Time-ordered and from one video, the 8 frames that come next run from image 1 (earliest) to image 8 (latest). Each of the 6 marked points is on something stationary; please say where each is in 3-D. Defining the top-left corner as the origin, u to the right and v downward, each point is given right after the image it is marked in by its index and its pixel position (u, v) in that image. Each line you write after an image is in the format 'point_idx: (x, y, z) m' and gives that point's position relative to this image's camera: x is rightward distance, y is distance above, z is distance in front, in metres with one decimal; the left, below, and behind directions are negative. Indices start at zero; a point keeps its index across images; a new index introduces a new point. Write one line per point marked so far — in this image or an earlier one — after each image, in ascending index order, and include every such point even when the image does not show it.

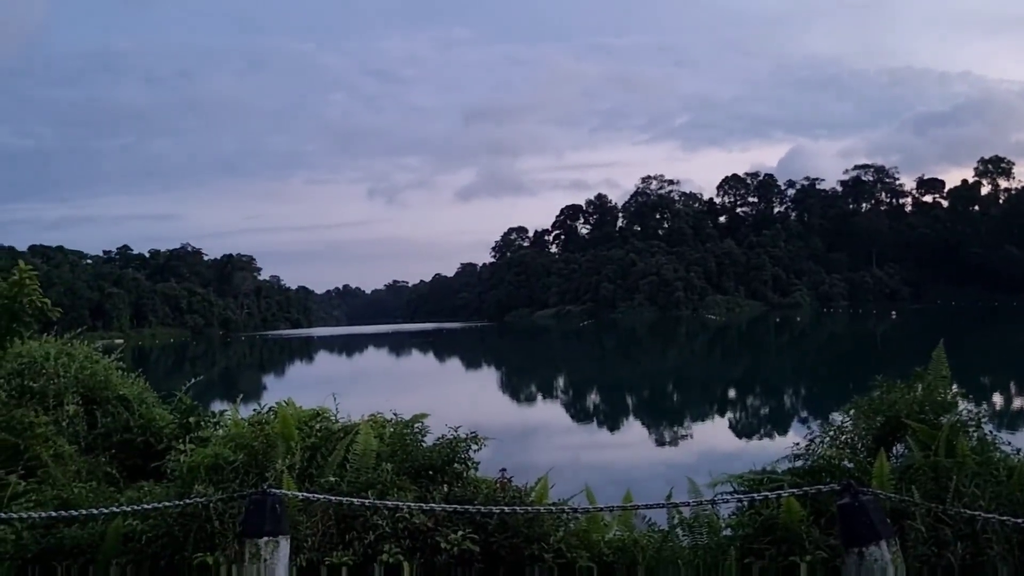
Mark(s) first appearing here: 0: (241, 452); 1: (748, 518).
0: (-1.4, -0.8, +4.6) m
1: (+1.2, -1.2, +4.6) m
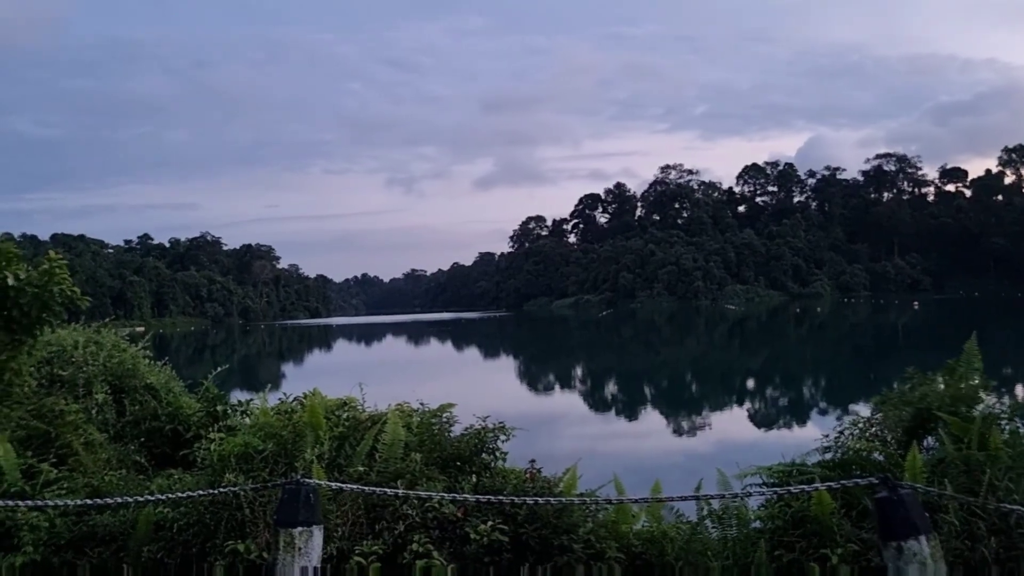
0: (-1.2, -0.8, +4.6) m
1: (+1.3, -1.1, +4.5) m
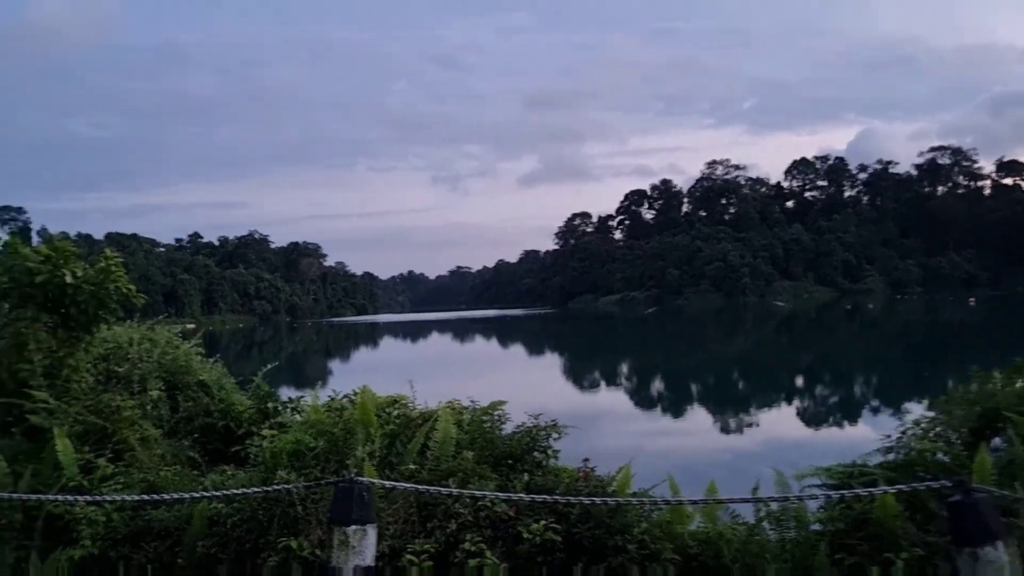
0: (-1.0, -0.8, +4.6) m
1: (+1.6, -1.1, +4.4) m
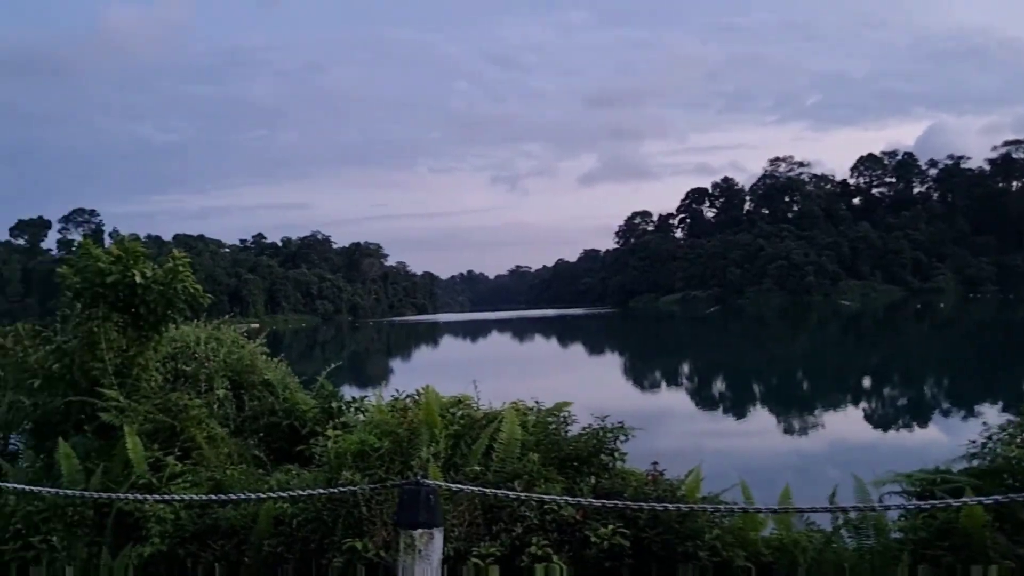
0: (-0.6, -0.8, +4.6) m
1: (+1.9, -1.1, +4.2) m
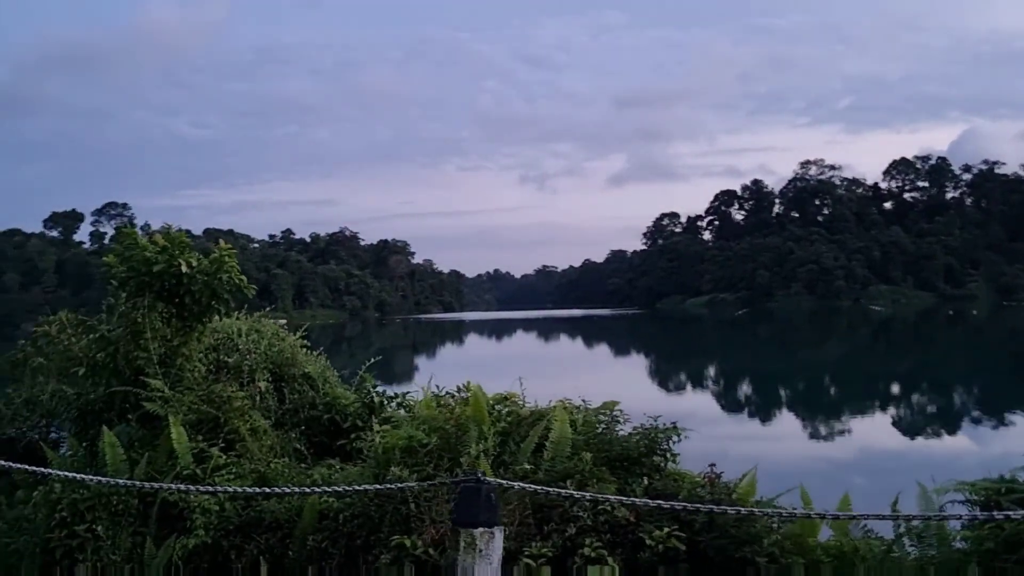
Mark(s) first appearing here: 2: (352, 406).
0: (-0.4, -0.7, +4.5) m
1: (+2.1, -1.1, +4.1) m
2: (-1.1, -0.8, +6.2) m
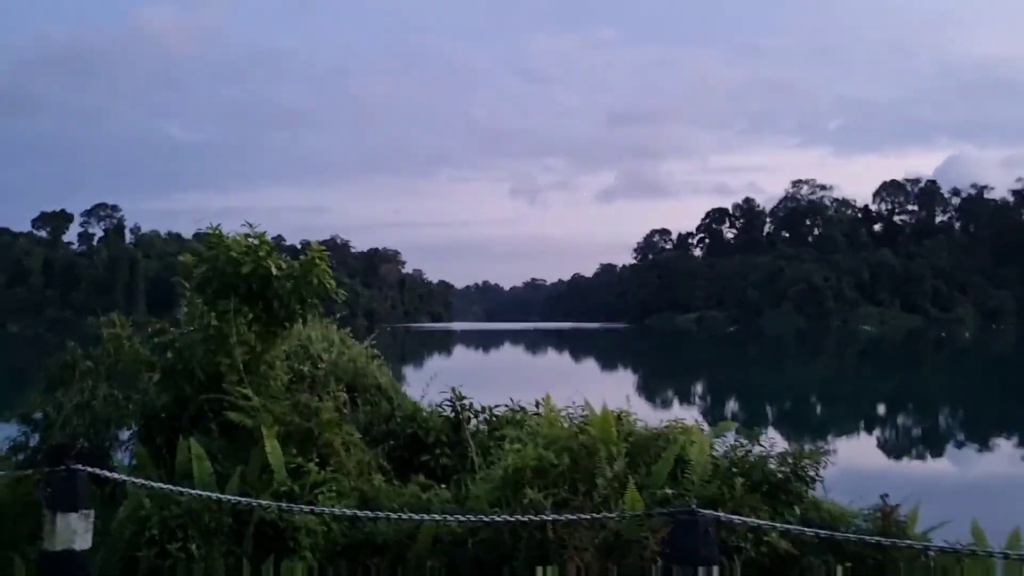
0: (+0.2, -0.8, +4.2) m
1: (+2.8, -1.2, +3.8) m
2: (-0.5, -0.9, +5.9) m
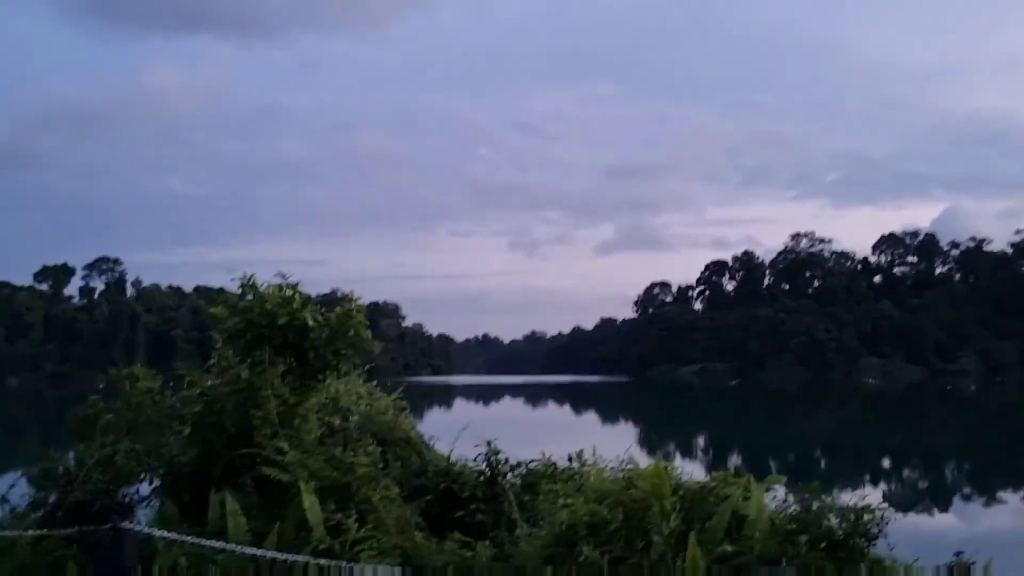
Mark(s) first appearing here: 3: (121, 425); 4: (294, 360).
0: (+0.5, -1.0, +4.1) m
1: (+3.0, -1.4, +3.7) m
2: (-0.3, -1.2, +5.8) m
3: (-2.9, -1.0, +6.8) m
4: (-1.3, -0.5, +5.3) m
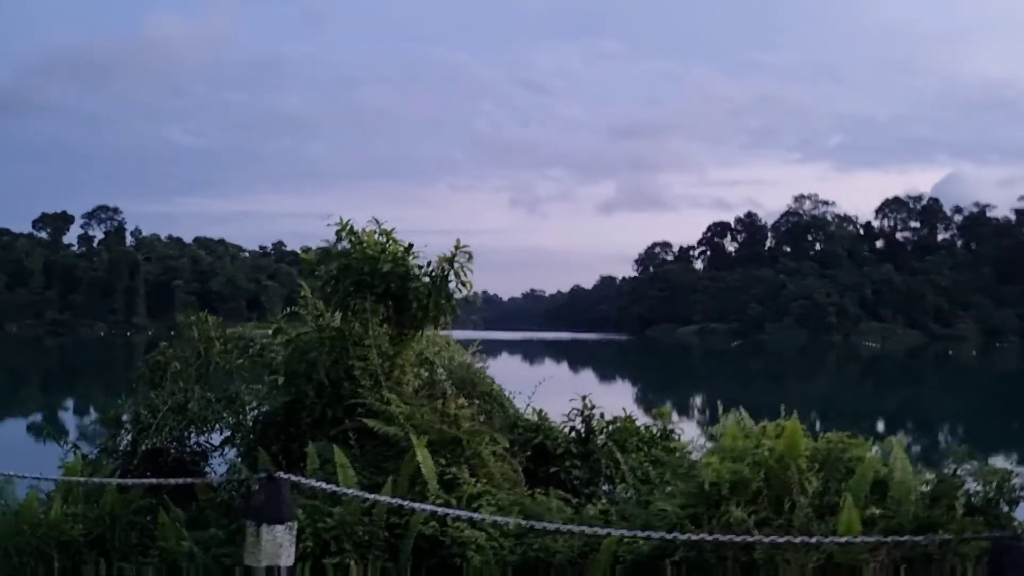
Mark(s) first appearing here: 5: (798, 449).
0: (+1.0, -0.8, +4.0) m
1: (+3.6, -1.3, +3.6) m
2: (+0.3, -0.9, +5.7) m
3: (-2.4, -0.6, +6.6) m
4: (-0.7, -0.2, +5.2) m
5: (+1.3, -0.7, +4.0) m
